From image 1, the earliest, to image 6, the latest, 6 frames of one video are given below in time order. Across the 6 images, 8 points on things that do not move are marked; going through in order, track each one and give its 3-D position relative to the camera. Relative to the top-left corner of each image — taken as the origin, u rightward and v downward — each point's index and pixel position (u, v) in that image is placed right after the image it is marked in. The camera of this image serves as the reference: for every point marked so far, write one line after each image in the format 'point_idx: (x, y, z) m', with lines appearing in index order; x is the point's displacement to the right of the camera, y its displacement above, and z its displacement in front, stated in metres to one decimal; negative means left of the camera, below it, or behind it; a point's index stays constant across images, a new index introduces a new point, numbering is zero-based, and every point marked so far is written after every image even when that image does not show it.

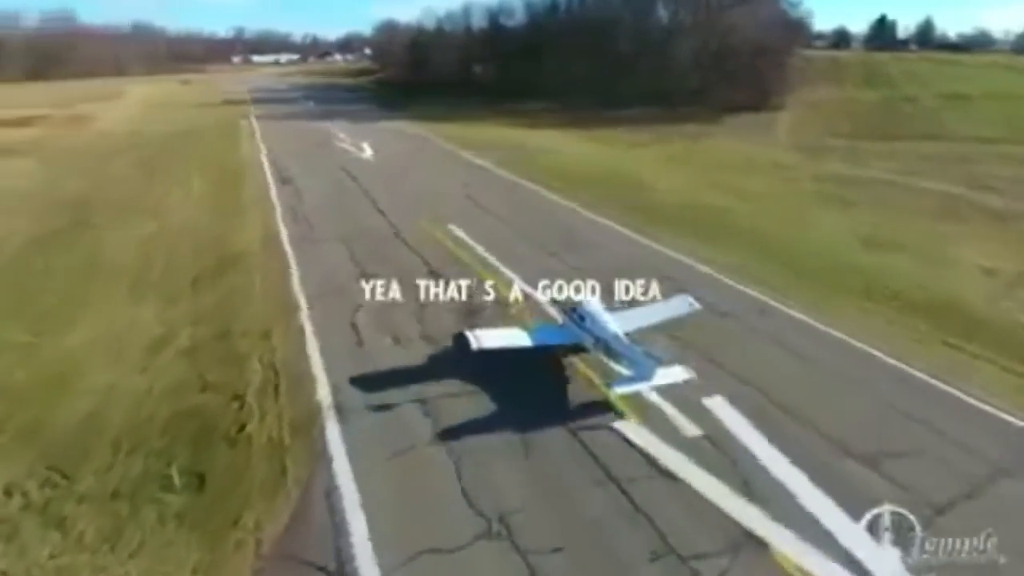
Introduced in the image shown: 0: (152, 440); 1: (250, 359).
0: (-8.3, -3.5, +13.3) m
1: (-7.4, -2.0, +16.2) m
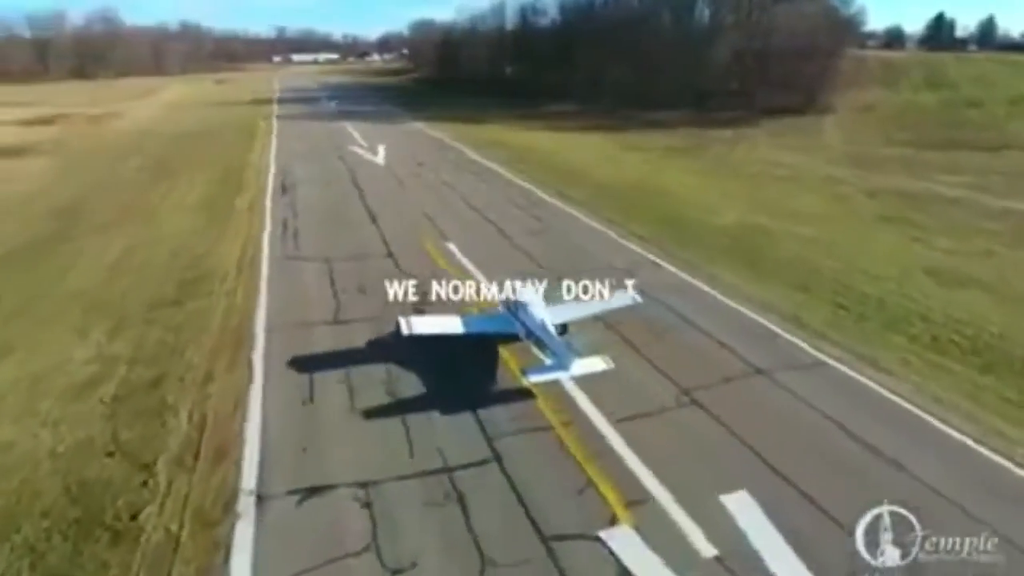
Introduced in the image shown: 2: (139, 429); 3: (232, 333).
0: (-9.1, -4.4, +10.7) m
1: (-7.9, -3.0, +13.6) m
2: (-8.5, -3.2, +13.2) m
3: (-8.5, -1.3, +17.4) m
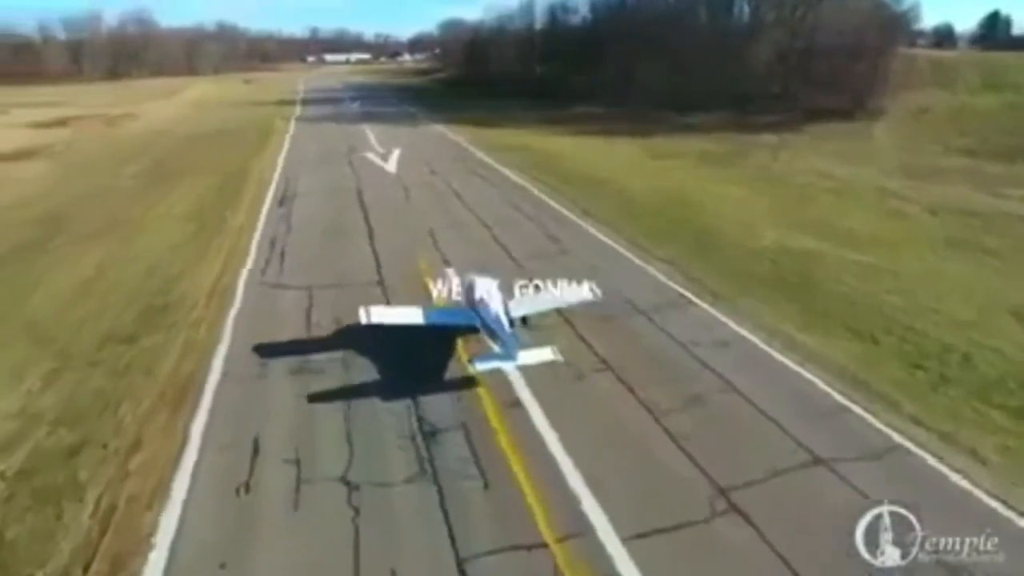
0: (-9.5, -5.5, +8.2) m
1: (-8.2, -4.1, +11.0) m
2: (-8.9, -4.3, +10.6) m
3: (-8.6, -2.4, +14.8) m
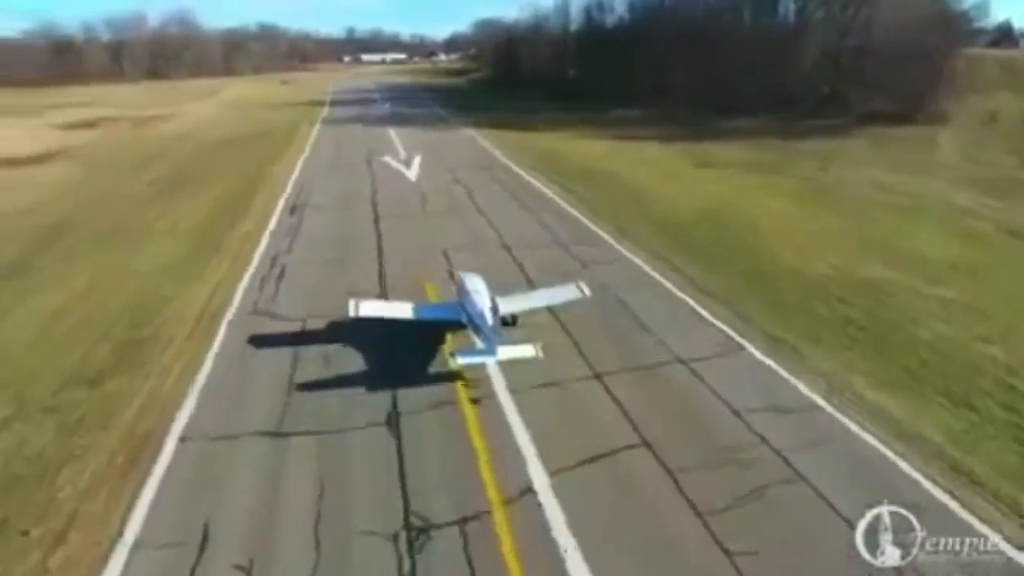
0: (-9.7, -6.4, +6.1) m
1: (-8.2, -5.0, +8.8) m
2: (-8.8, -5.3, +8.5) m
3: (-8.3, -3.4, +12.7) m
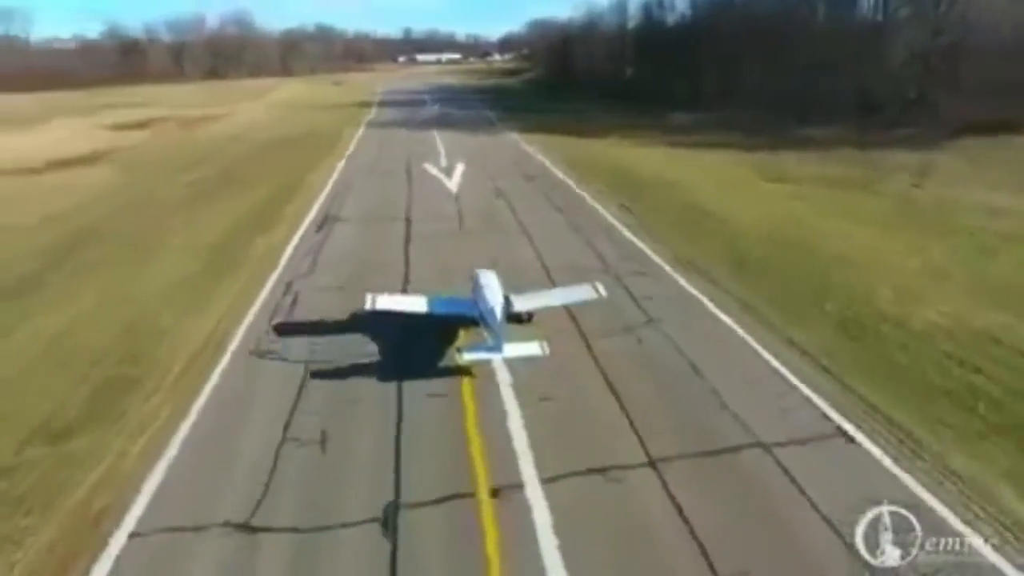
0: (-9.8, -7.3, +4.1) m
1: (-8.1, -6.0, +6.7) m
2: (-8.7, -6.2, +6.4) m
3: (-7.8, -4.3, +10.5) m
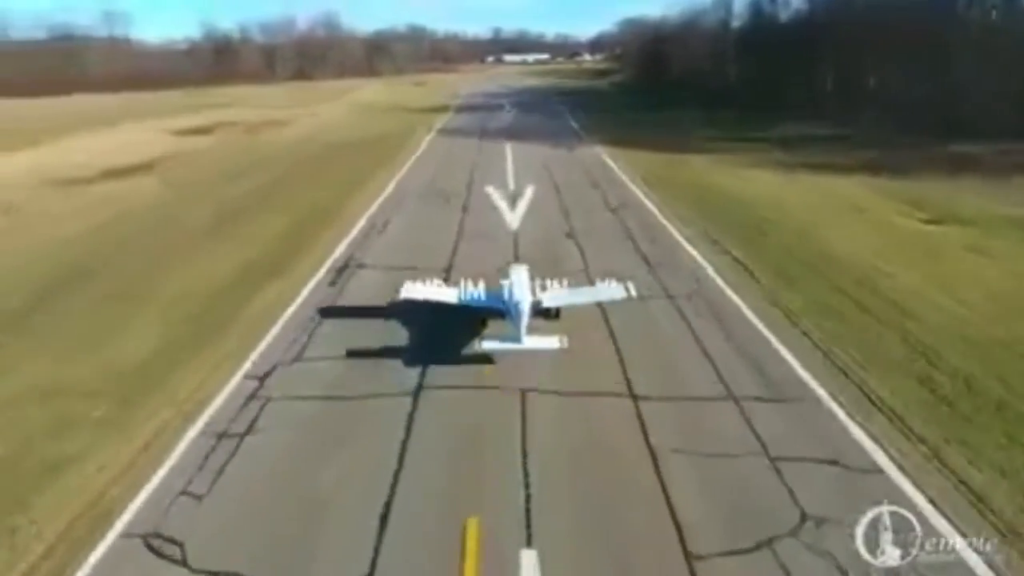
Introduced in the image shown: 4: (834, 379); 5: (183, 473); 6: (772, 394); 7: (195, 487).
0: (-10.8, -9.6, -1.2) m
1: (-8.7, -8.4, +1.1) m
2: (-9.4, -8.6, +0.9) m
3: (-7.8, -6.8, +4.9) m
4: (+9.0, -2.8, +15.0) m
5: (-6.8, -3.7, +12.4) m
6: (+7.2, -2.5, +15.7) m
7: (-6.3, -4.0, +12.0) m
